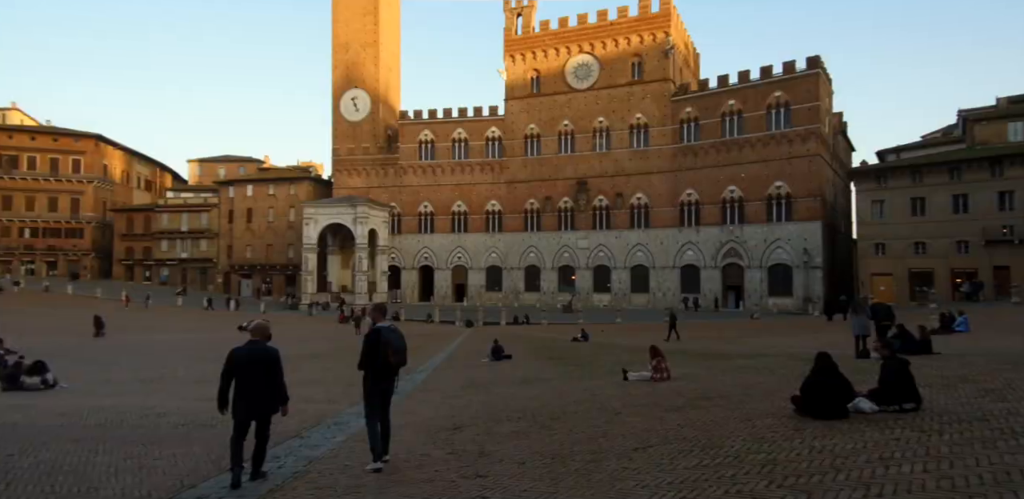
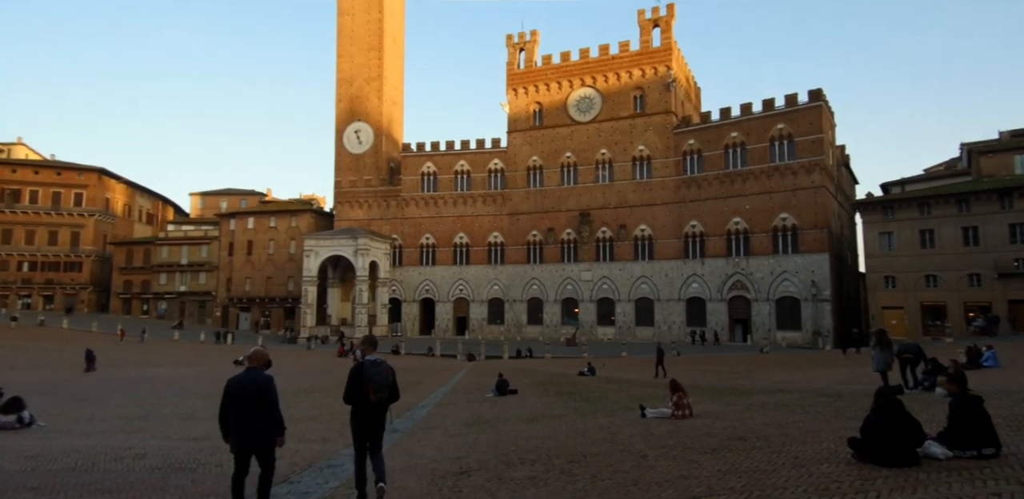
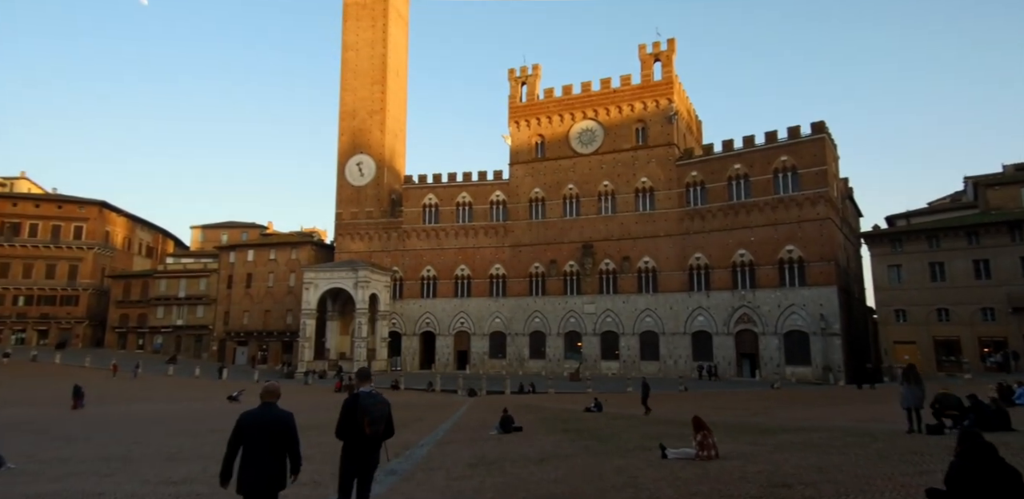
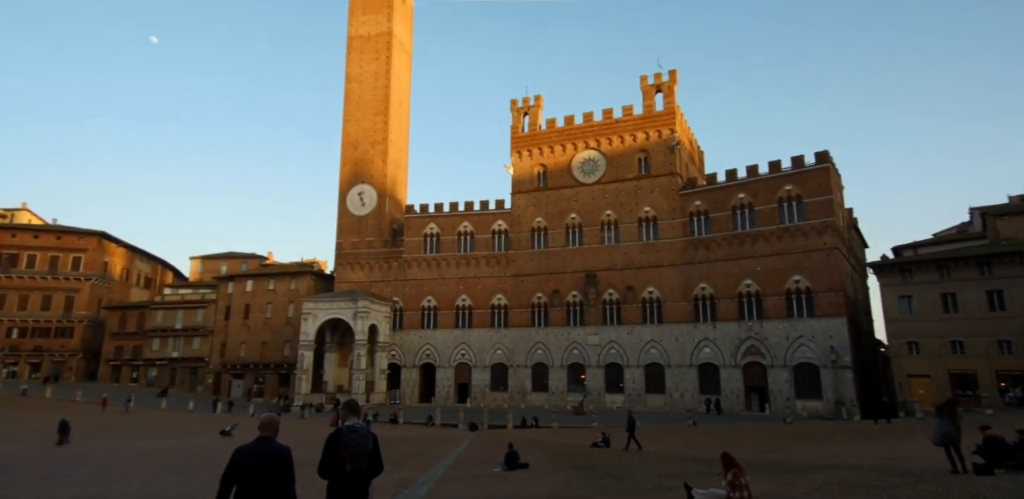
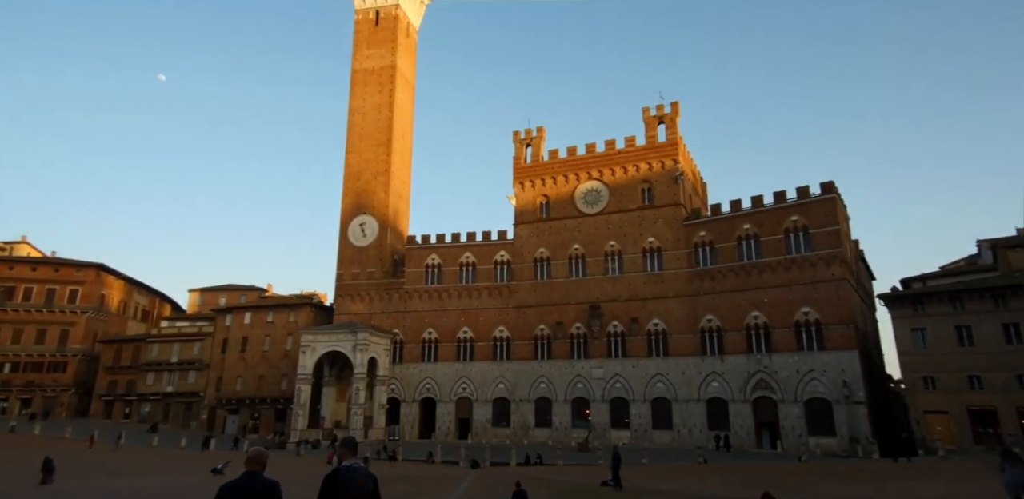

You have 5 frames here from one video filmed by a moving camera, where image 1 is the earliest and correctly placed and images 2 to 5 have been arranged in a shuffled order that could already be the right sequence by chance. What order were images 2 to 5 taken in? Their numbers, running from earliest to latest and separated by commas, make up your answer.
2, 3, 4, 5
